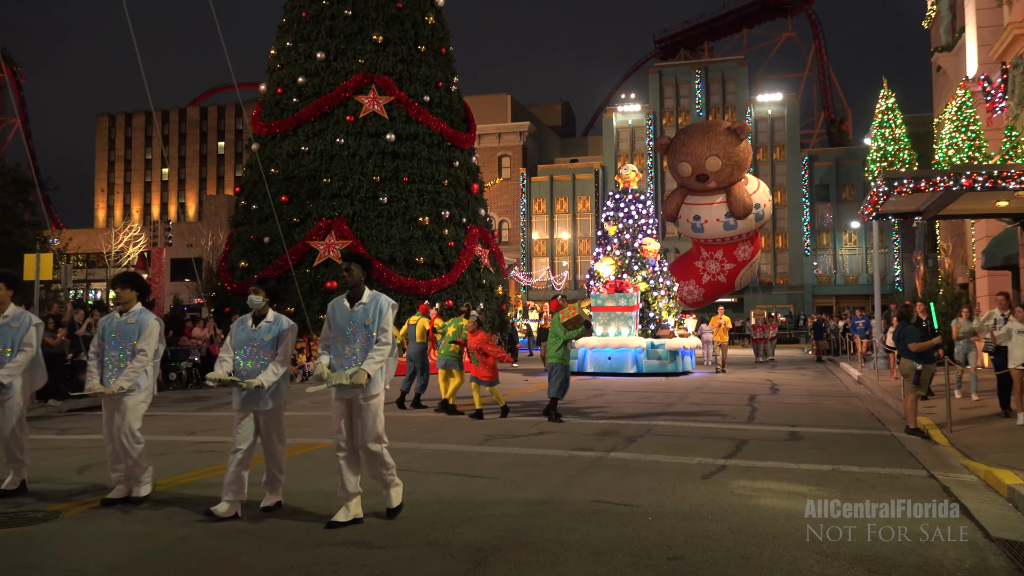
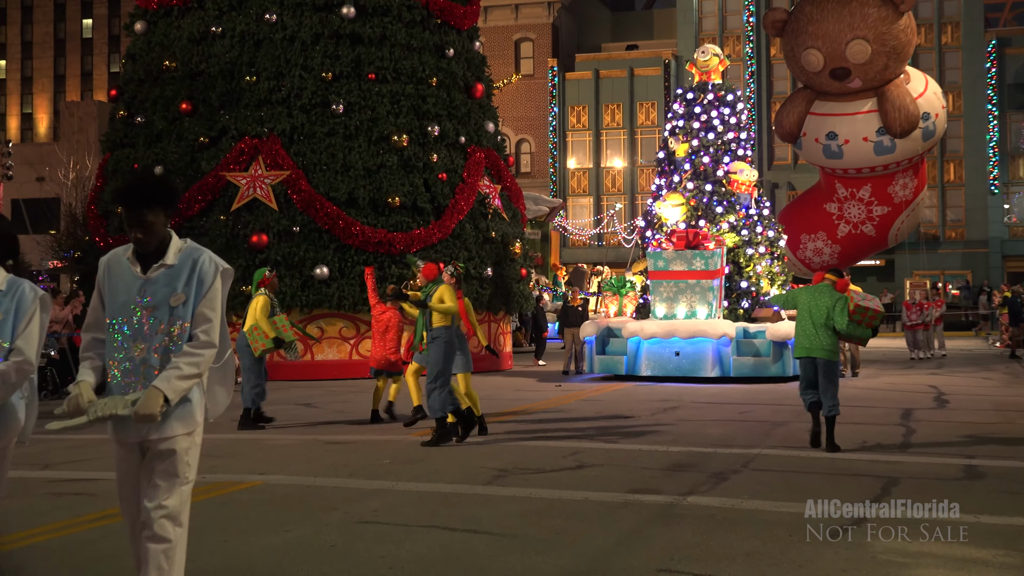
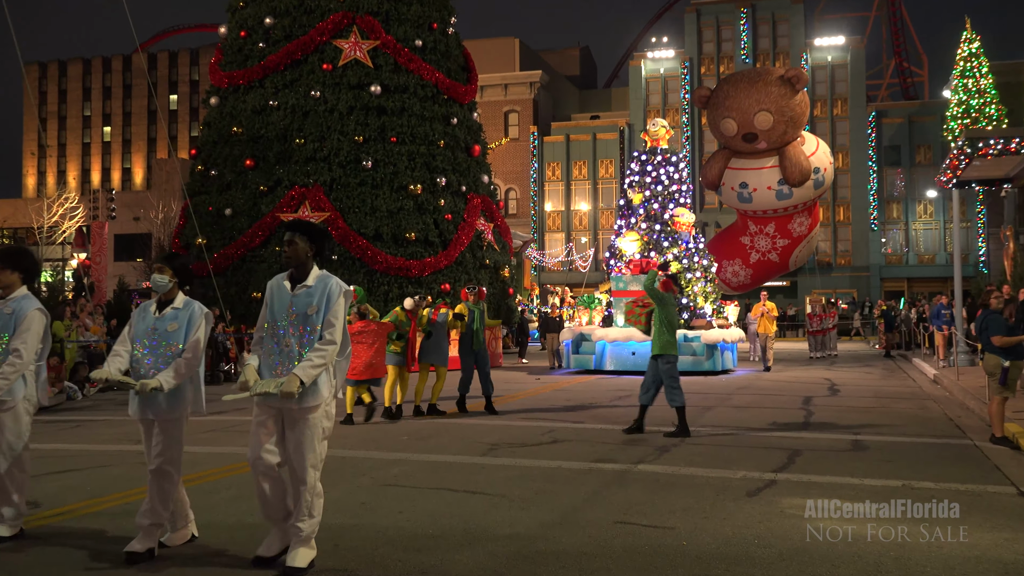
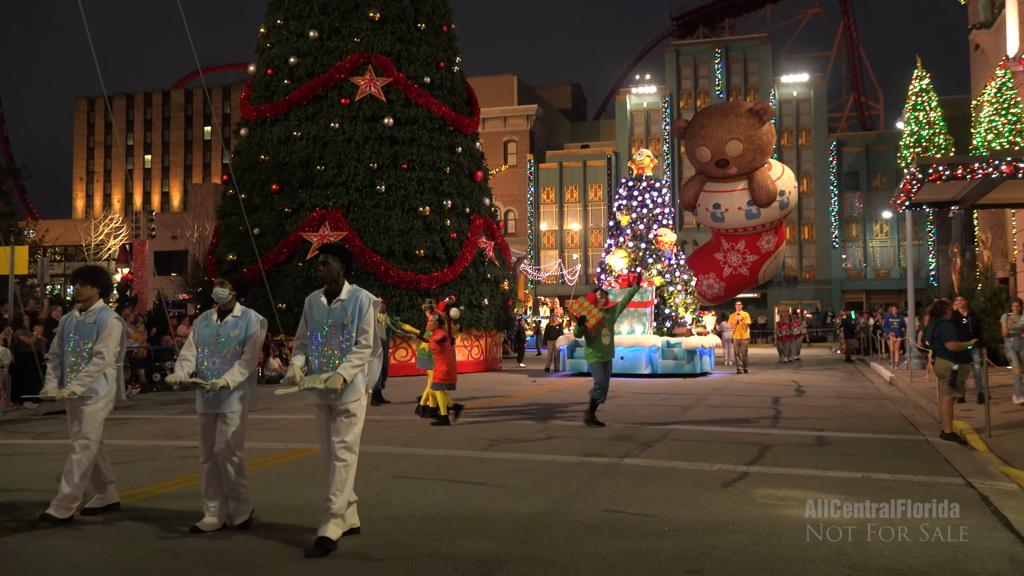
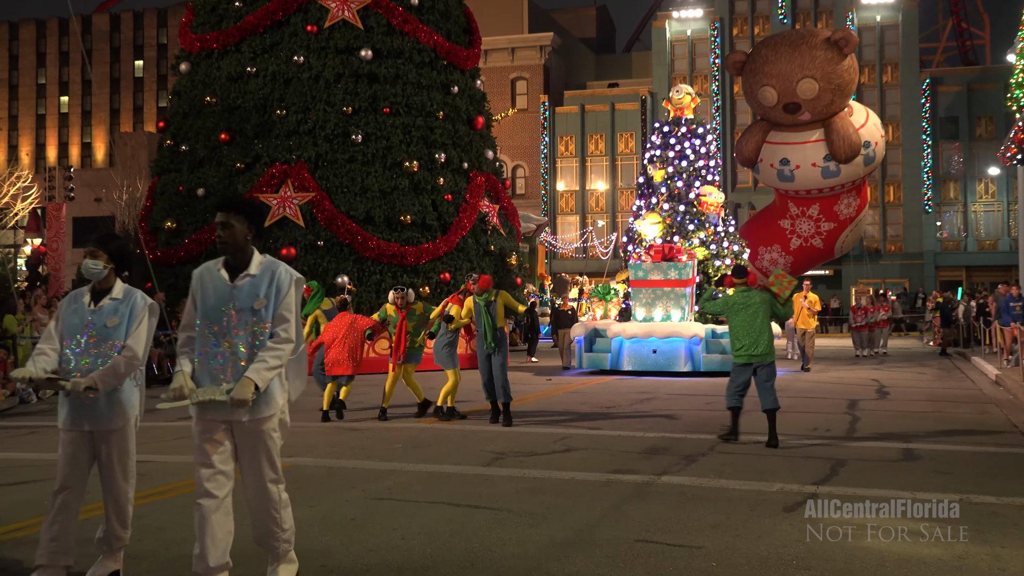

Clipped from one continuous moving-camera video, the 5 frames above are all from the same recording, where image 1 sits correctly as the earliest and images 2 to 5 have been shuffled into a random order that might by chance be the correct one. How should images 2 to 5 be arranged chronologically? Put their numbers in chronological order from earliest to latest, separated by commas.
4, 3, 5, 2
